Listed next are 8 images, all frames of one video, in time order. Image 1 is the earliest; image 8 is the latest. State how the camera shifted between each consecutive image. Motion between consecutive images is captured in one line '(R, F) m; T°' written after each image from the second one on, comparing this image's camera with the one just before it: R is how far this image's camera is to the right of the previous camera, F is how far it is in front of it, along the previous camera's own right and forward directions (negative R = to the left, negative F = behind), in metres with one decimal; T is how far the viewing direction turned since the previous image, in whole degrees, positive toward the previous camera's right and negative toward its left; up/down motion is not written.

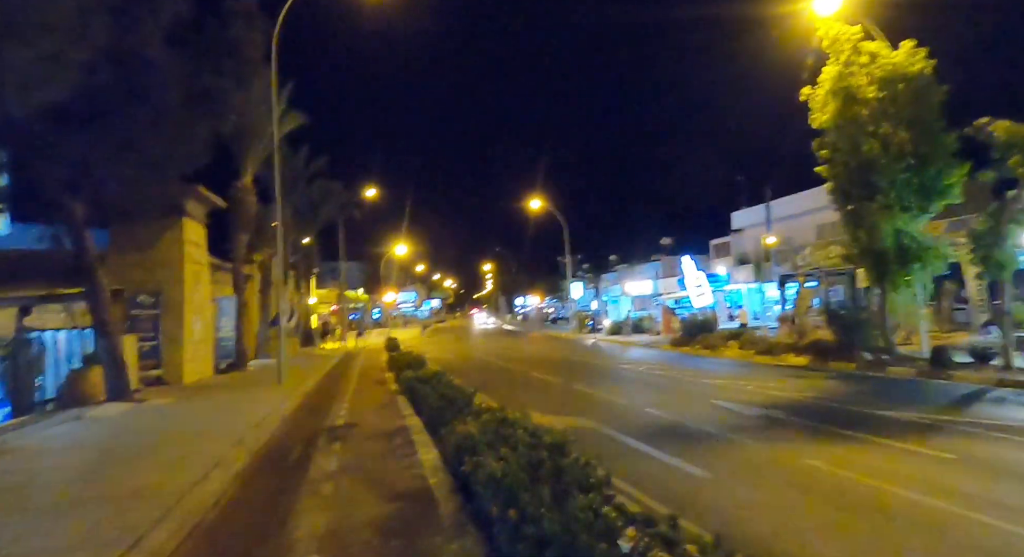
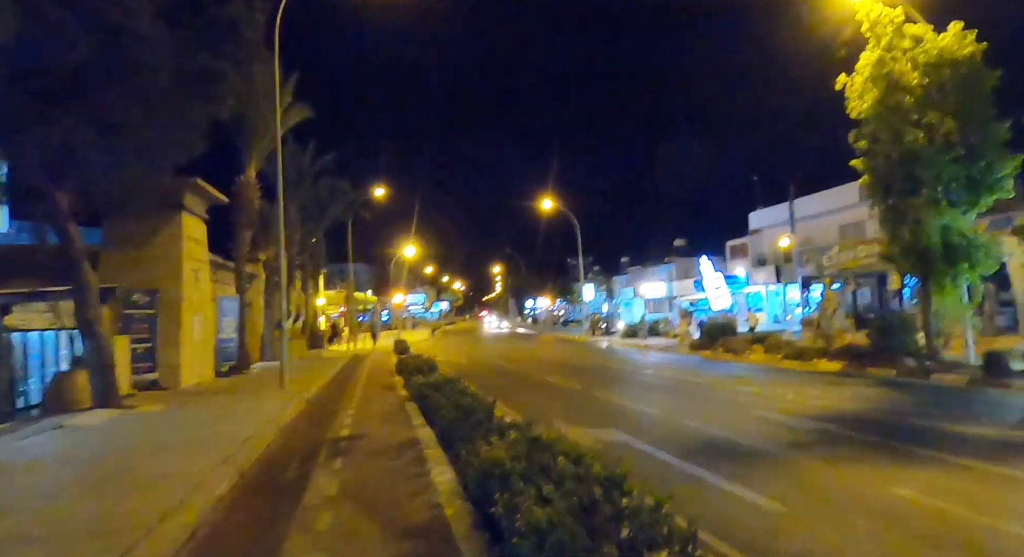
(-0.3, +1.5) m; -1°
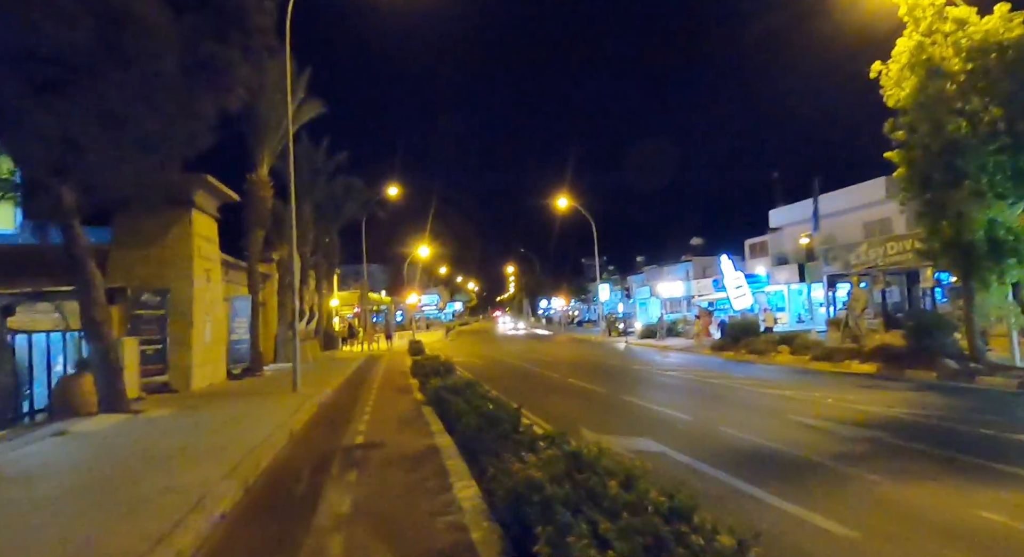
(-0.2, +0.9) m; -1°
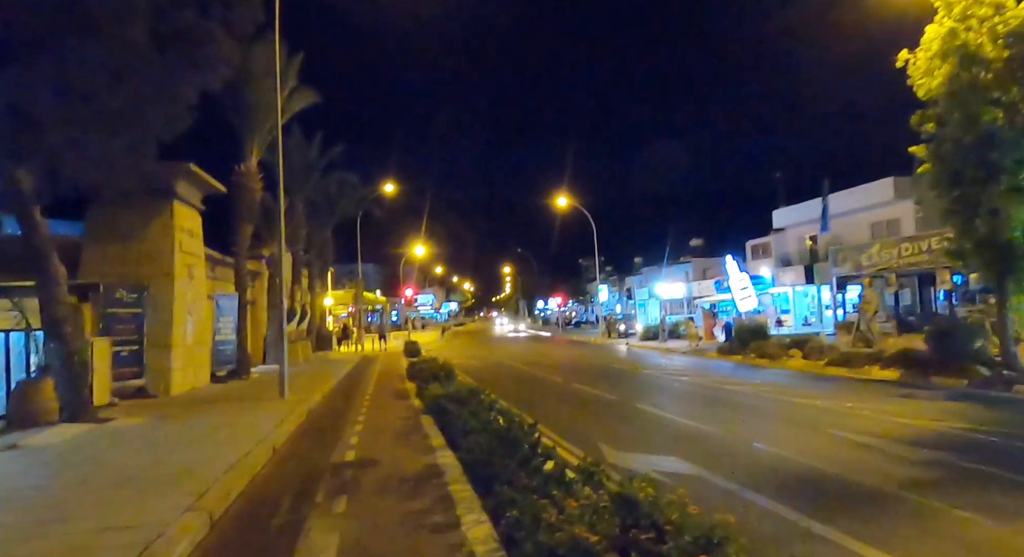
(-0.3, +1.4) m; 0°
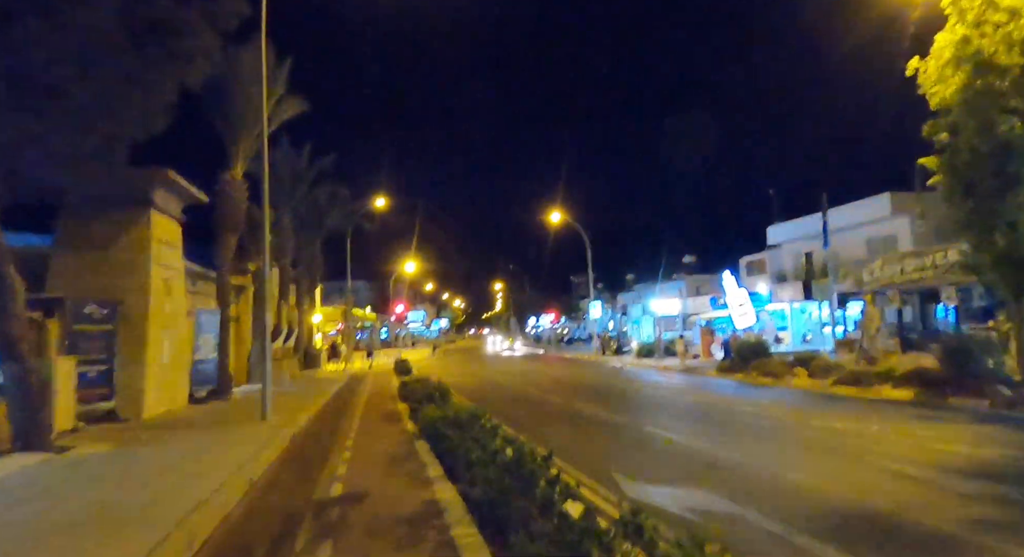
(-0.3, +1.1) m; +1°
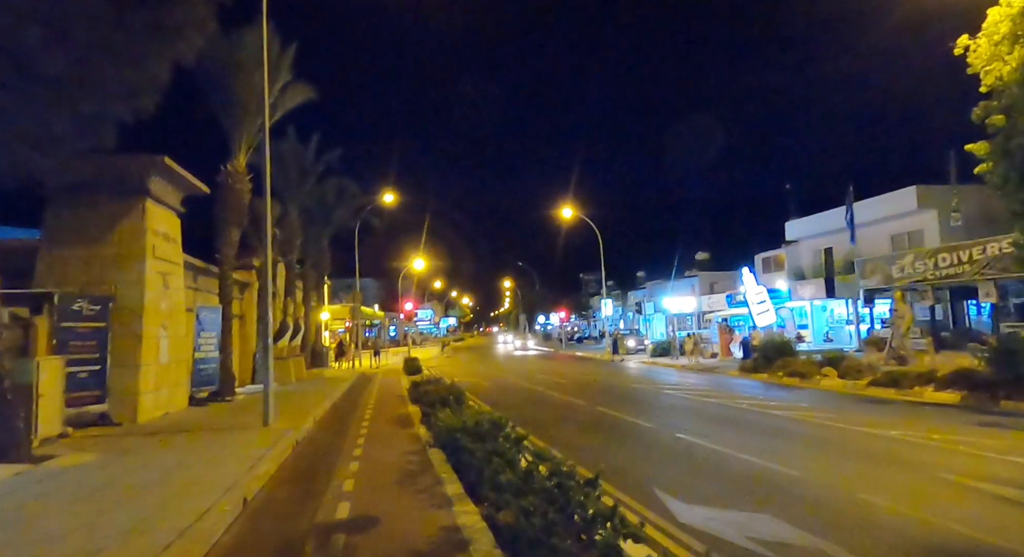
(-0.3, +1.3) m; -1°
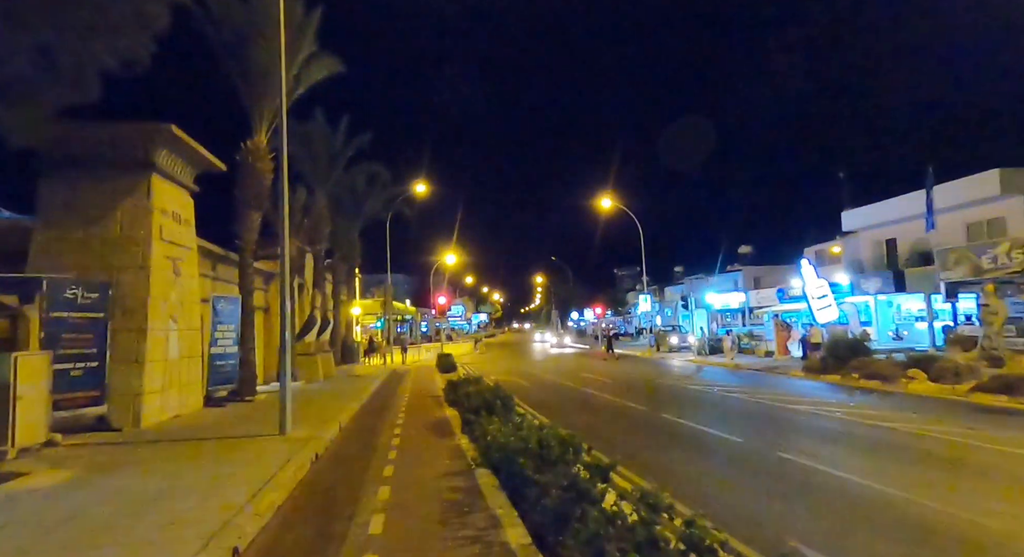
(-0.6, +2.7) m; -3°
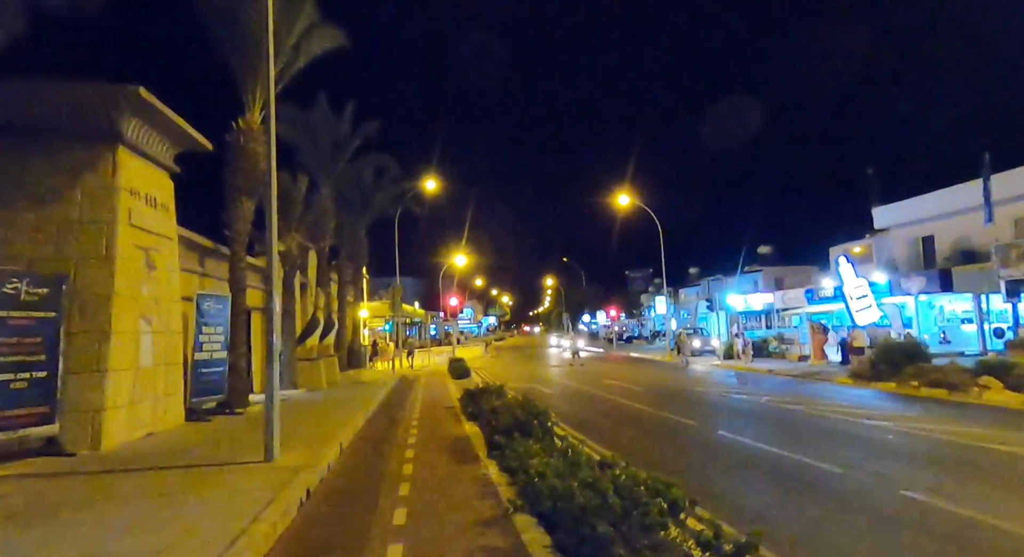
(-0.6, +2.7) m; -1°
